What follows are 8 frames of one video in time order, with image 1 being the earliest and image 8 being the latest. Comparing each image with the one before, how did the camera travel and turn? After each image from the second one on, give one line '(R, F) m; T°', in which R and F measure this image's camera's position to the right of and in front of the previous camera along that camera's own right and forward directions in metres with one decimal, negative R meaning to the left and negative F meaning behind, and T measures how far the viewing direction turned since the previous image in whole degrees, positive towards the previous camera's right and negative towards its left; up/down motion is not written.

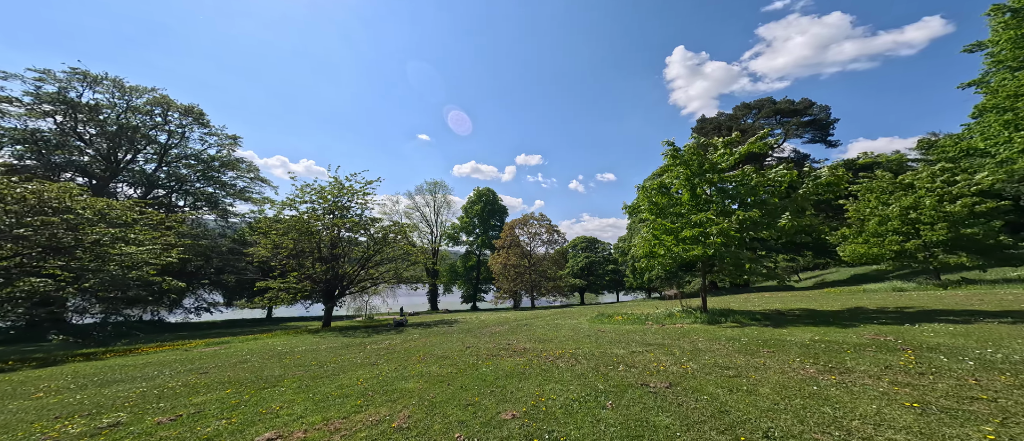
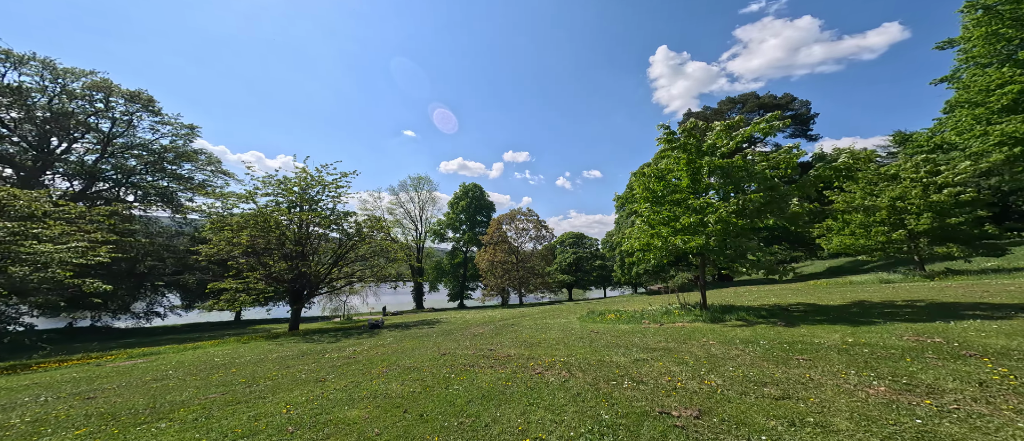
(+0.2, +1.6) m; +2°
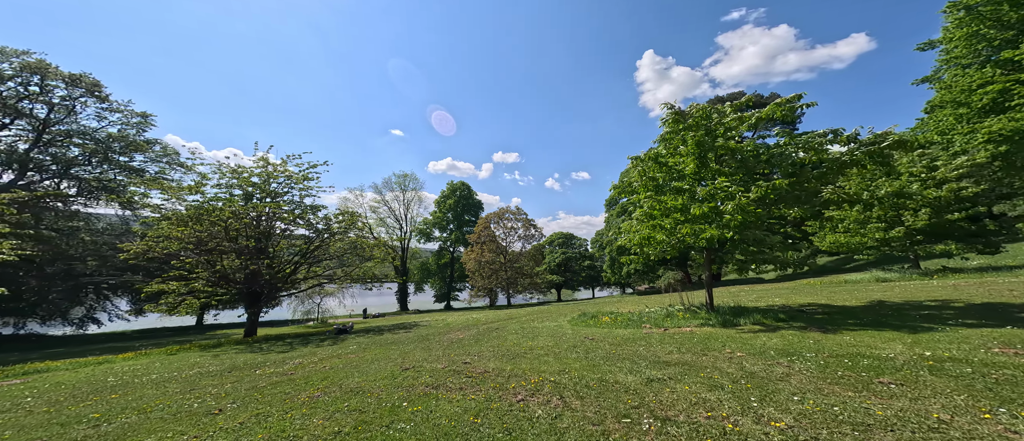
(+0.2, +1.9) m; +2°
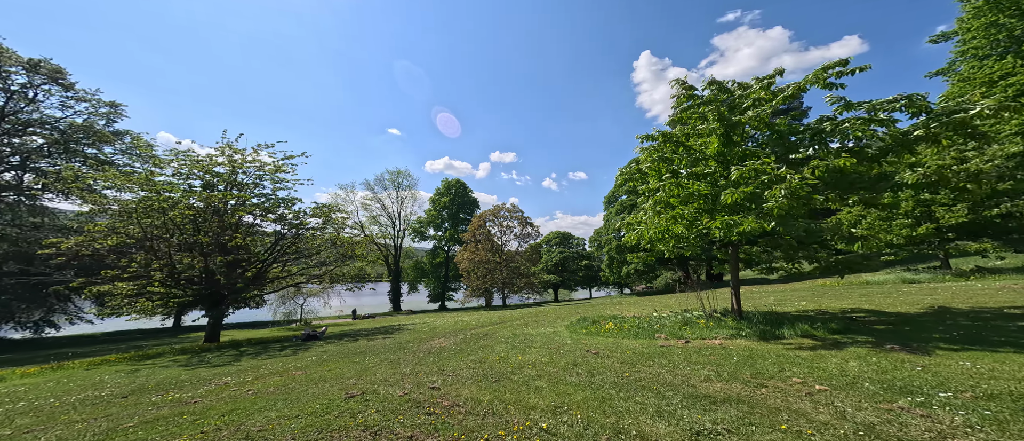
(+0.3, +2.1) m; 0°
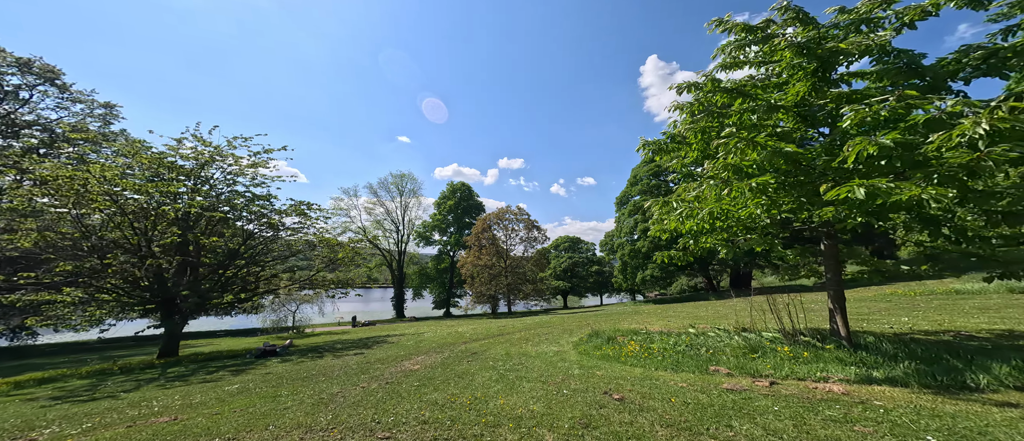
(+0.5, +3.2) m; -1°
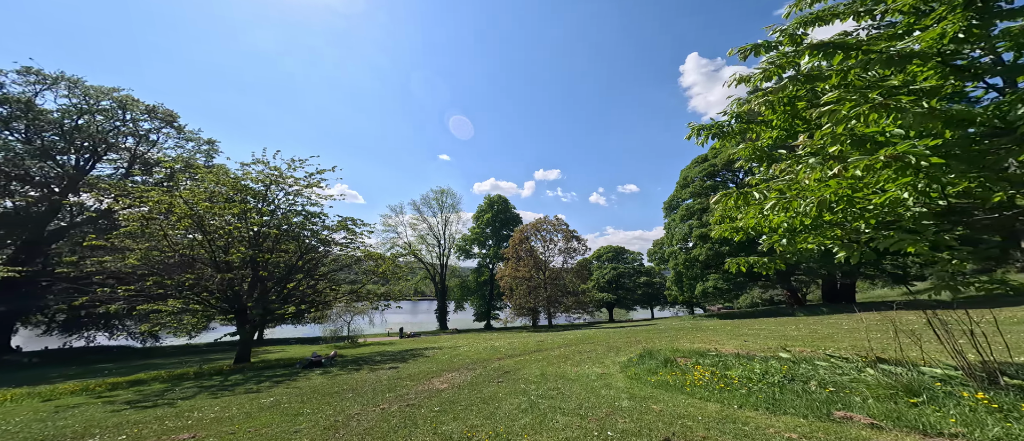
(+0.2, +1.1) m; -8°
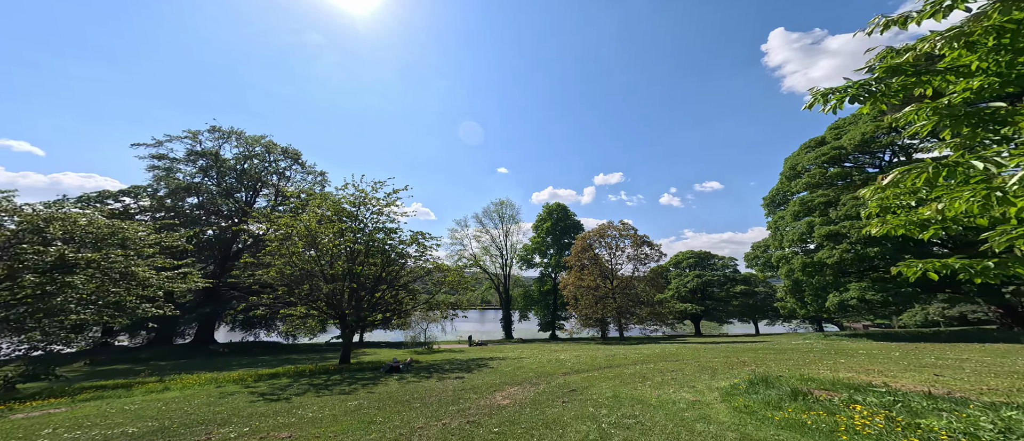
(-0.6, +1.1) m; -9°
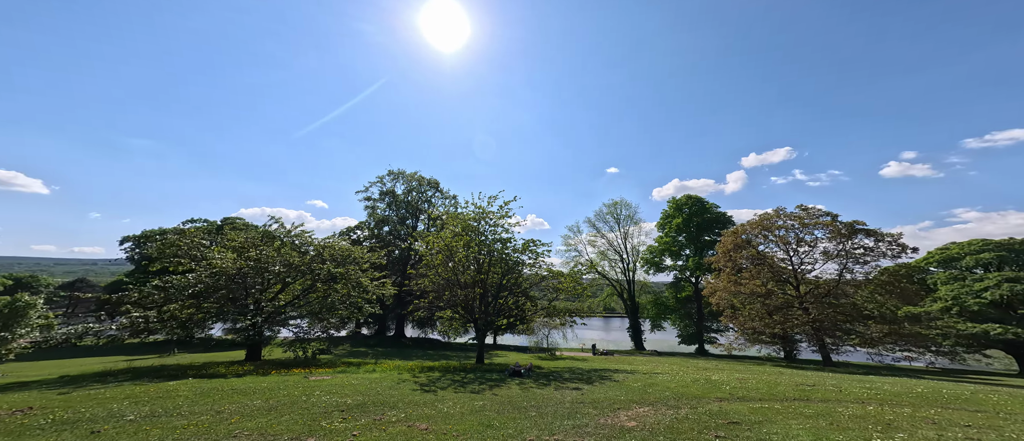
(-2.8, +3.2) m; -17°
